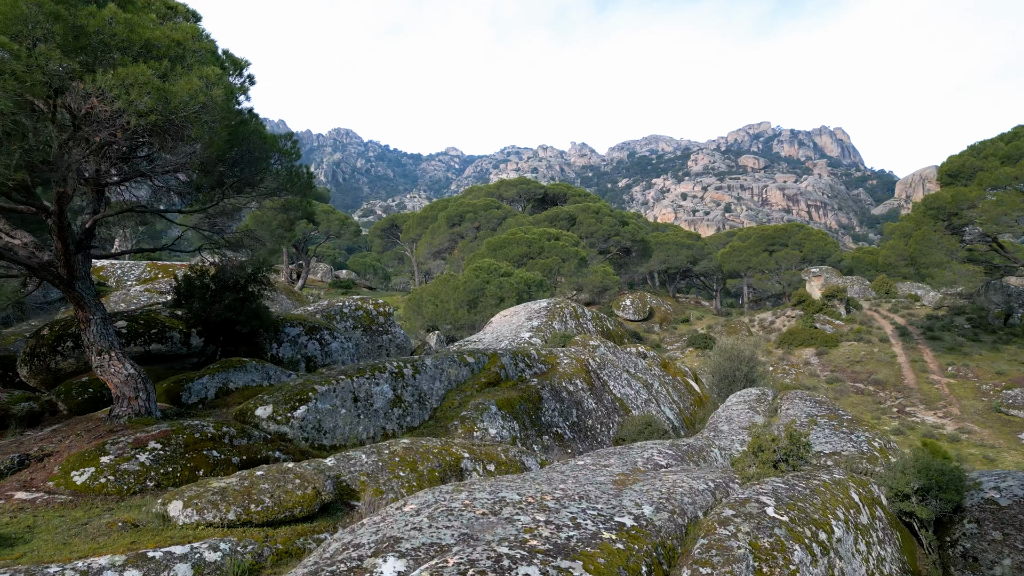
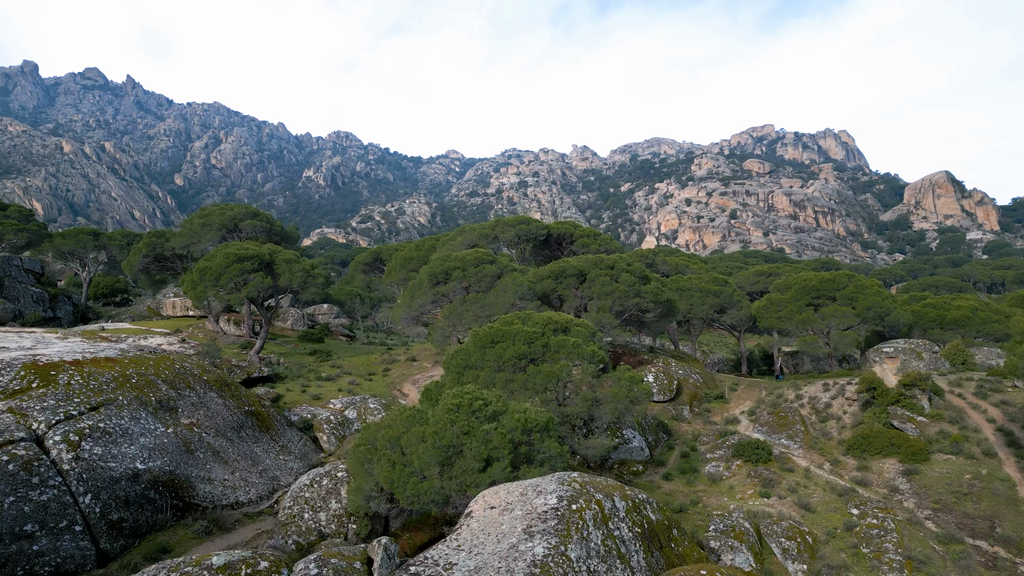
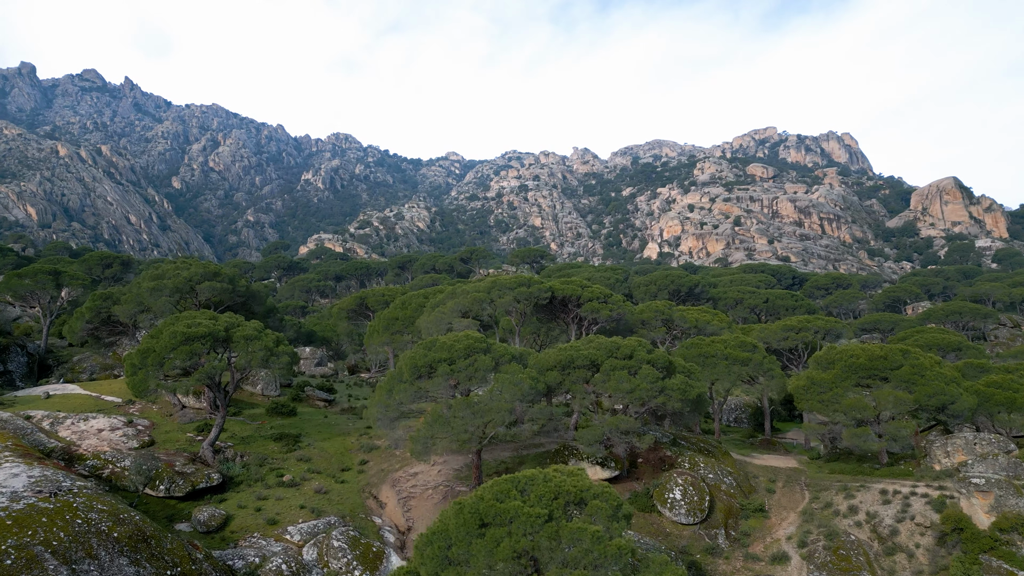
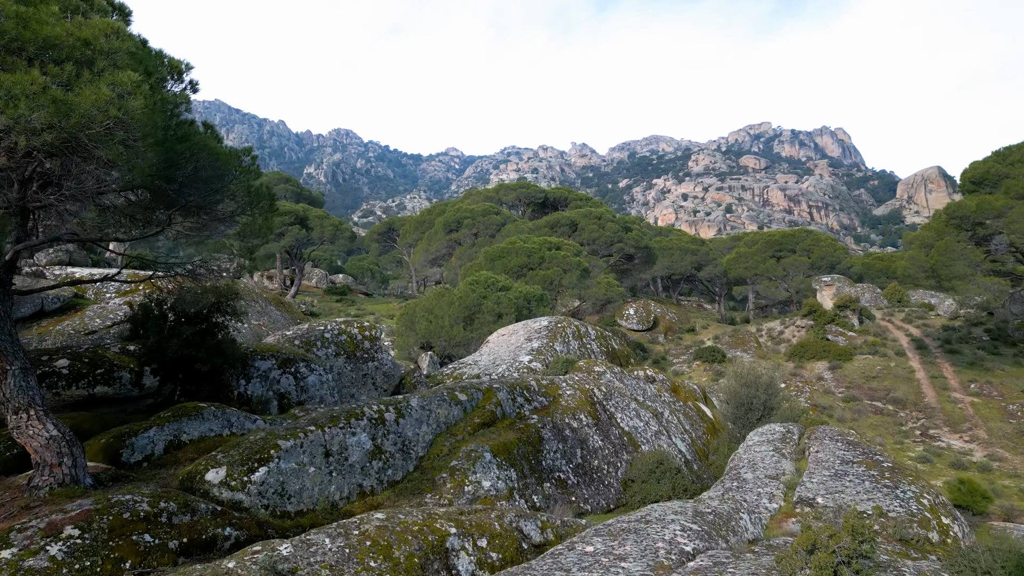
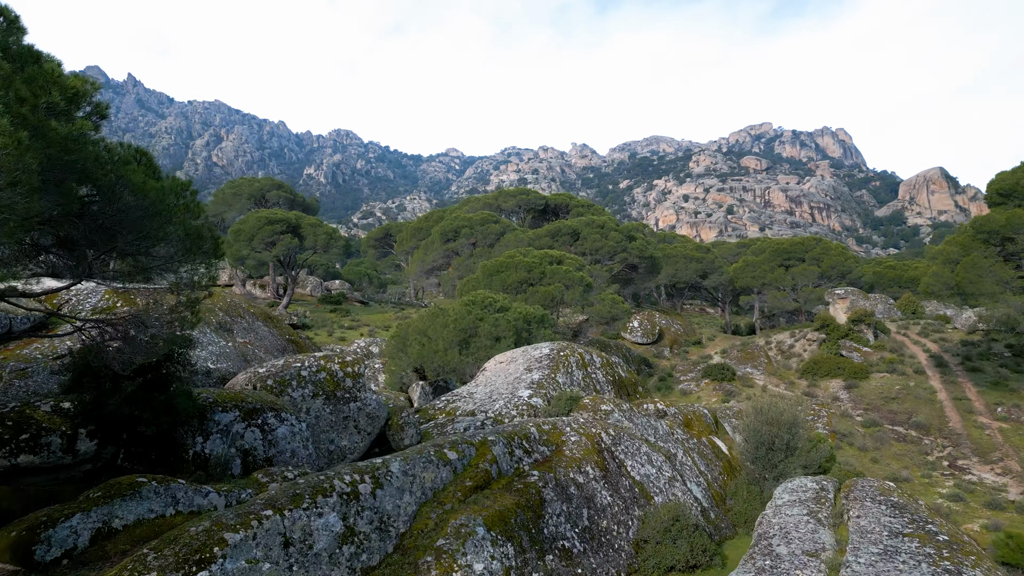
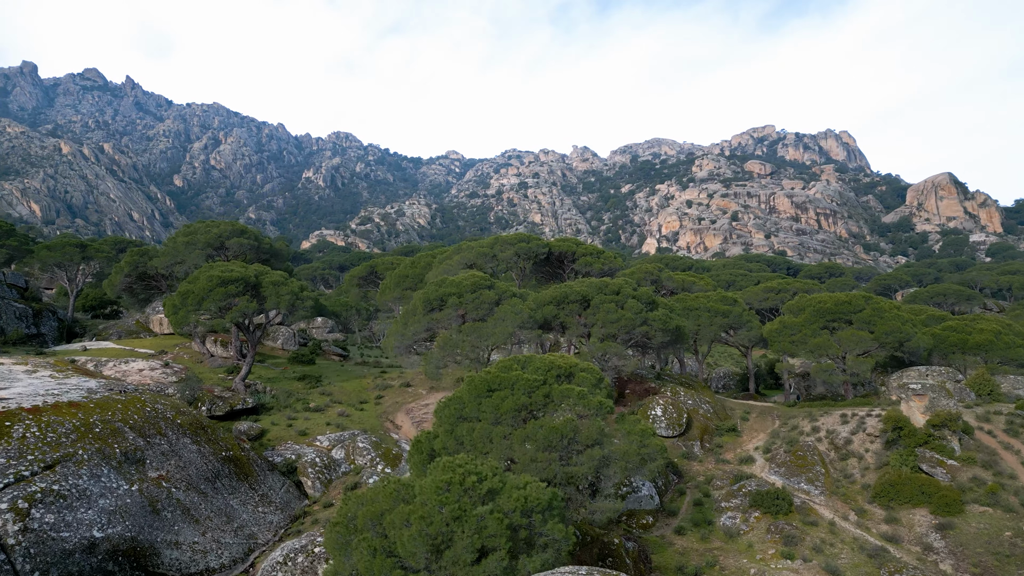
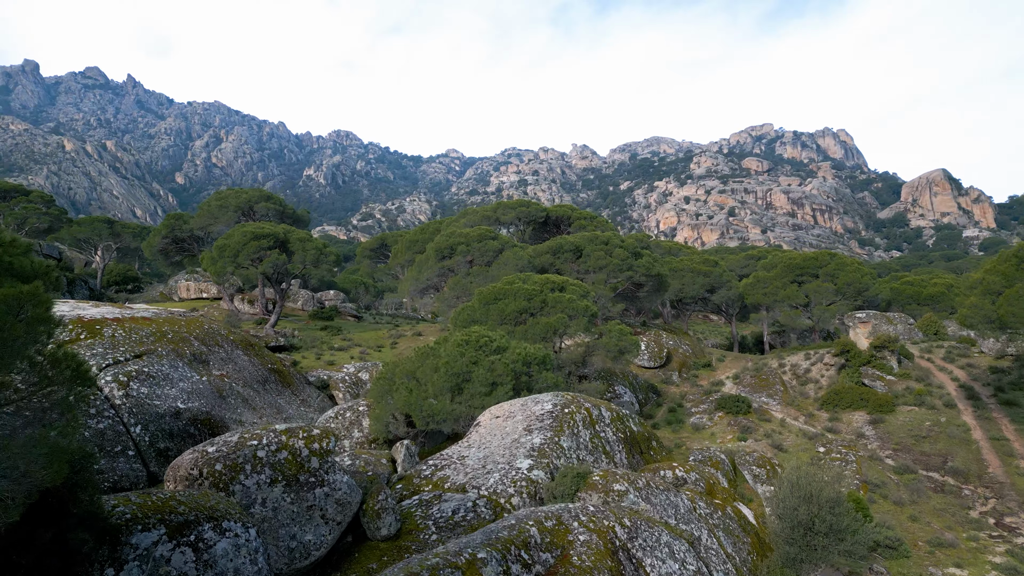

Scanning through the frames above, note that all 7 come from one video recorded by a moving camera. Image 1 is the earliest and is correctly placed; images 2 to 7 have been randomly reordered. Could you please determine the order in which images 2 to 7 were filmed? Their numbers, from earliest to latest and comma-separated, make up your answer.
4, 5, 7, 2, 6, 3
